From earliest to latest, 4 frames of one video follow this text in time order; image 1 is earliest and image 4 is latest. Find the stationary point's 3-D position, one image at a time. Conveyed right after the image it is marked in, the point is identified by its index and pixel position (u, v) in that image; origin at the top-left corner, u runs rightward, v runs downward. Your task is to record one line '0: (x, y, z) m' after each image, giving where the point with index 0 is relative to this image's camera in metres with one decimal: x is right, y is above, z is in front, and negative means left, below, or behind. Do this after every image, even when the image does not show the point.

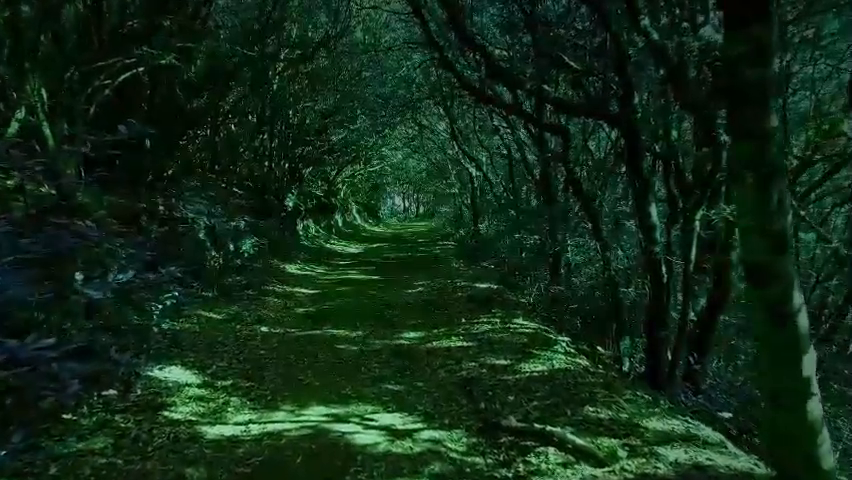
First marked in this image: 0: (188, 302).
0: (-4.4, -1.1, +11.2) m
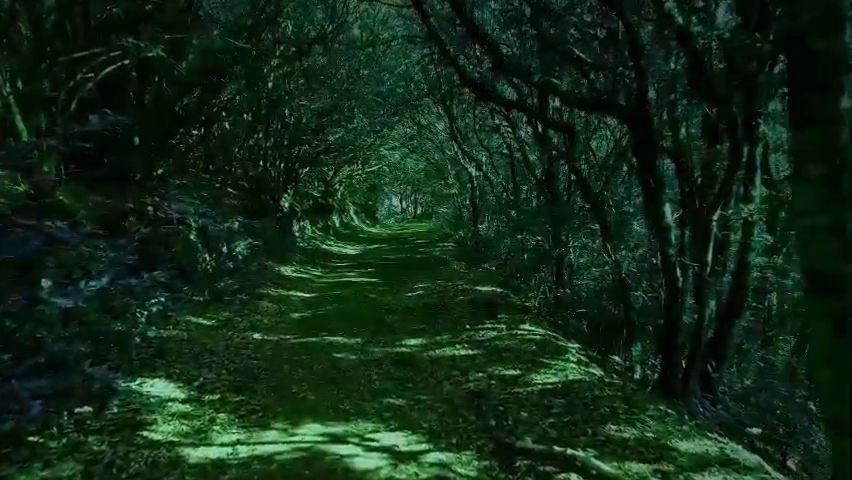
0: (-4.4, -1.2, +10.6) m
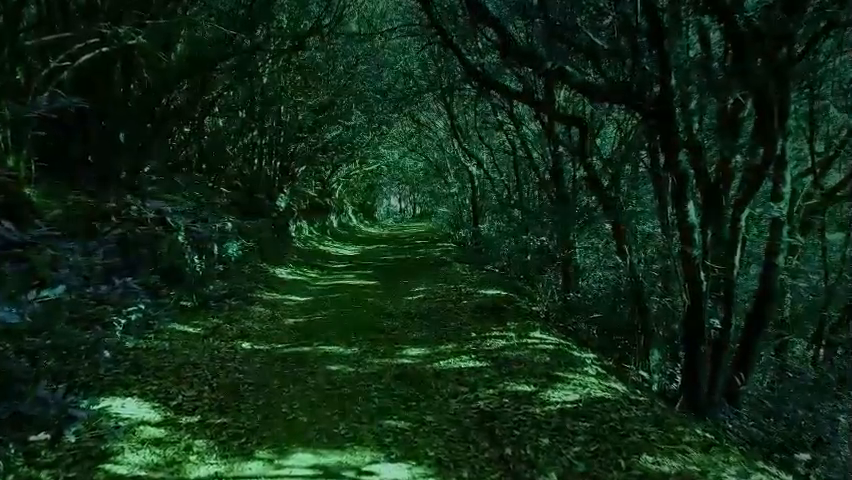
0: (-4.3, -1.2, +9.9) m
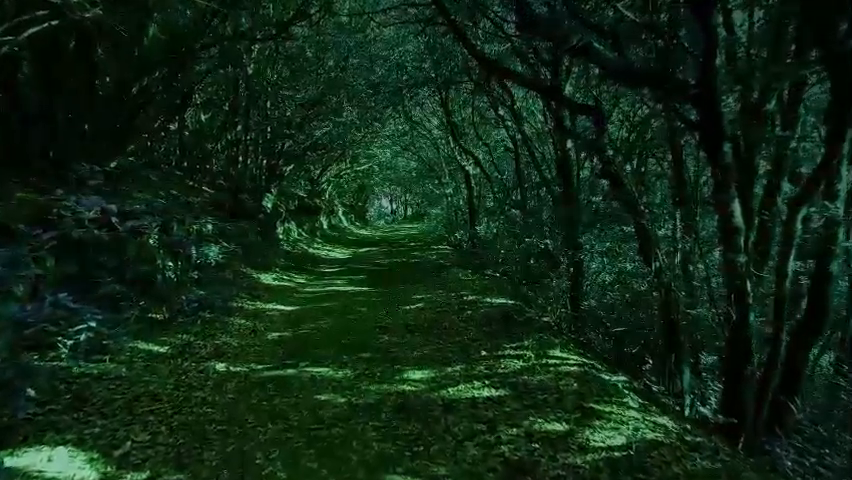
0: (-4.3, -1.3, +8.5) m
